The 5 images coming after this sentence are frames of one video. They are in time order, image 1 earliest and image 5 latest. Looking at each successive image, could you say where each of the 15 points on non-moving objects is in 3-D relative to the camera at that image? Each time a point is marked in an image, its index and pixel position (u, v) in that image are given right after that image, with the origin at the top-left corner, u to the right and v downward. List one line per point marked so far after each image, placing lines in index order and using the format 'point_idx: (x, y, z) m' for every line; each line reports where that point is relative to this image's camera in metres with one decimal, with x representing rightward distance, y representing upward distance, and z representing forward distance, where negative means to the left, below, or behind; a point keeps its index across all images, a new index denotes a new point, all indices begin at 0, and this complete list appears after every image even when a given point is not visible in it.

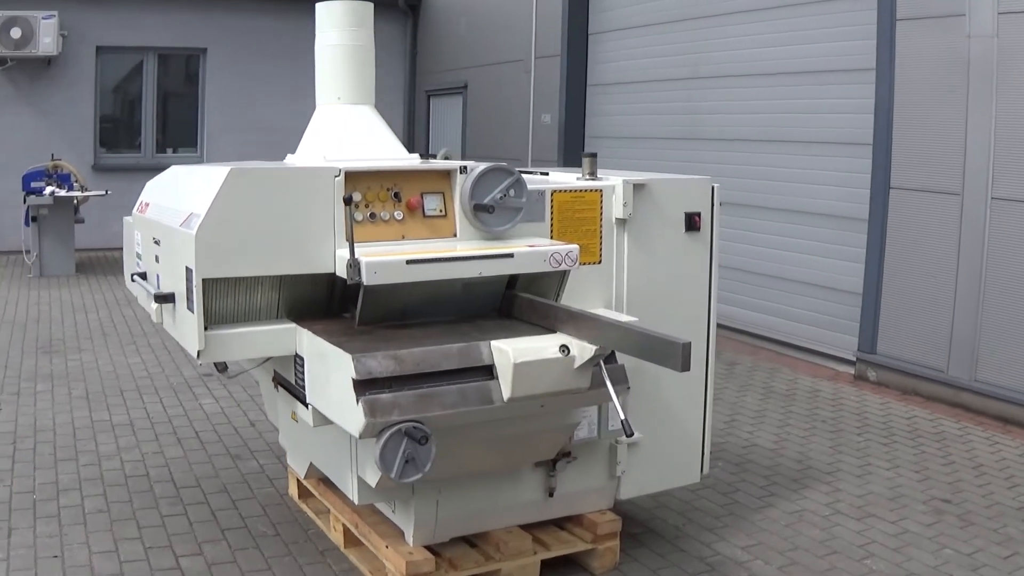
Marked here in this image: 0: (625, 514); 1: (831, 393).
0: (+0.5, -1.1, +4.7) m
1: (+2.3, -0.7, +7.3) m
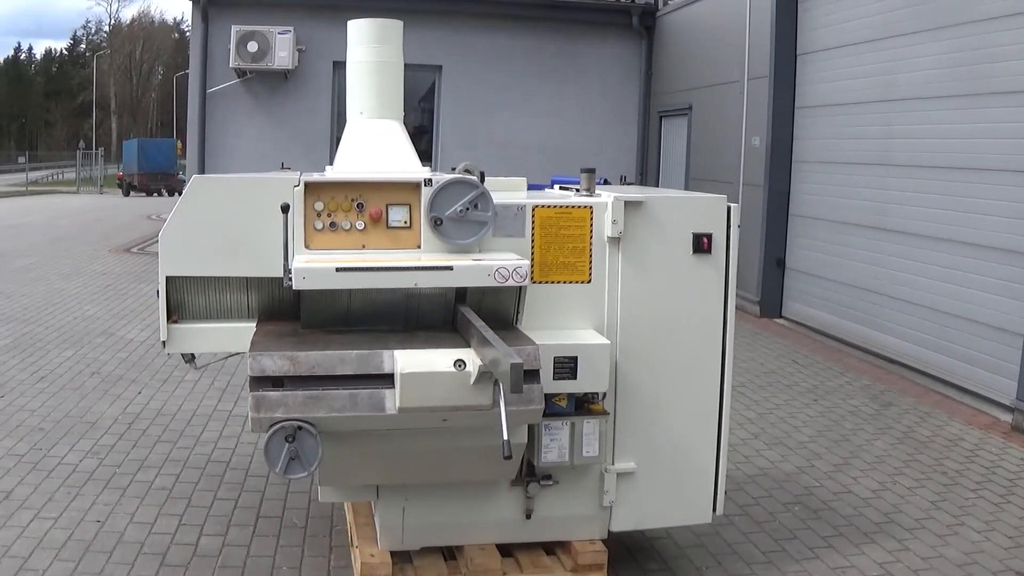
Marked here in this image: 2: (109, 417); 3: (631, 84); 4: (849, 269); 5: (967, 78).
0: (+0.6, -1.2, +4.5) m
1: (+3.1, -1.0, +6.6) m
2: (-2.5, -0.8, +6.1) m
3: (+1.6, +2.8, +13.8) m
4: (+3.2, +0.2, +9.7) m
5: (+3.5, +1.7, +8.0) m
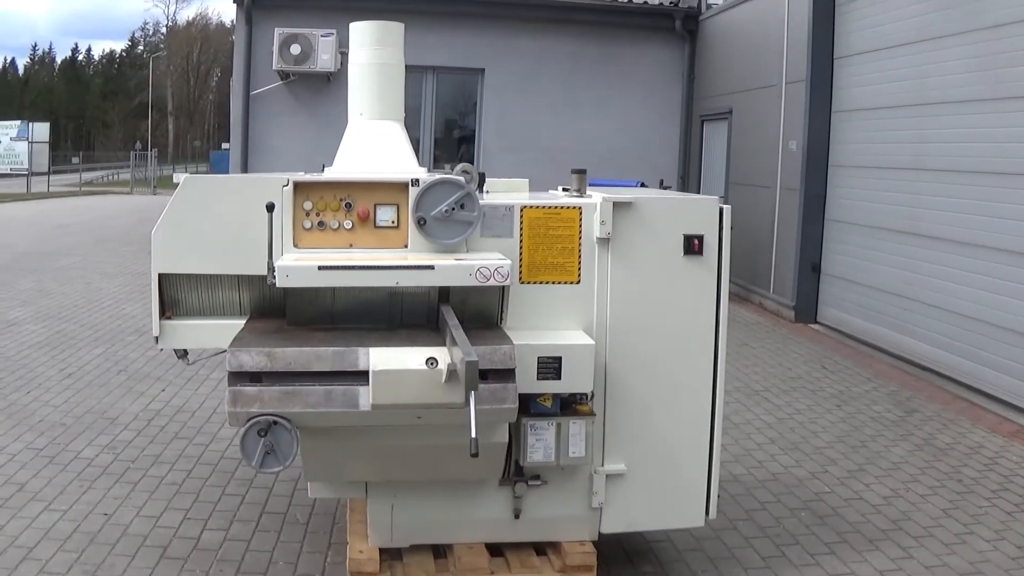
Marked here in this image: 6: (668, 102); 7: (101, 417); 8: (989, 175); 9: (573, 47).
0: (+0.6, -1.2, +4.5) m
1: (+3.2, -1.0, +6.4) m
2: (-2.4, -0.8, +6.3) m
3: (+2.1, +2.7, +13.7) m
4: (+3.5, +0.1, +9.6) m
5: (+3.7, +1.6, +7.9) m
6: (+2.1, +2.5, +13.8) m
7: (-2.5, -0.8, +6.1) m
8: (+3.7, +0.9, +7.9) m
9: (+0.8, +3.2, +13.4) m
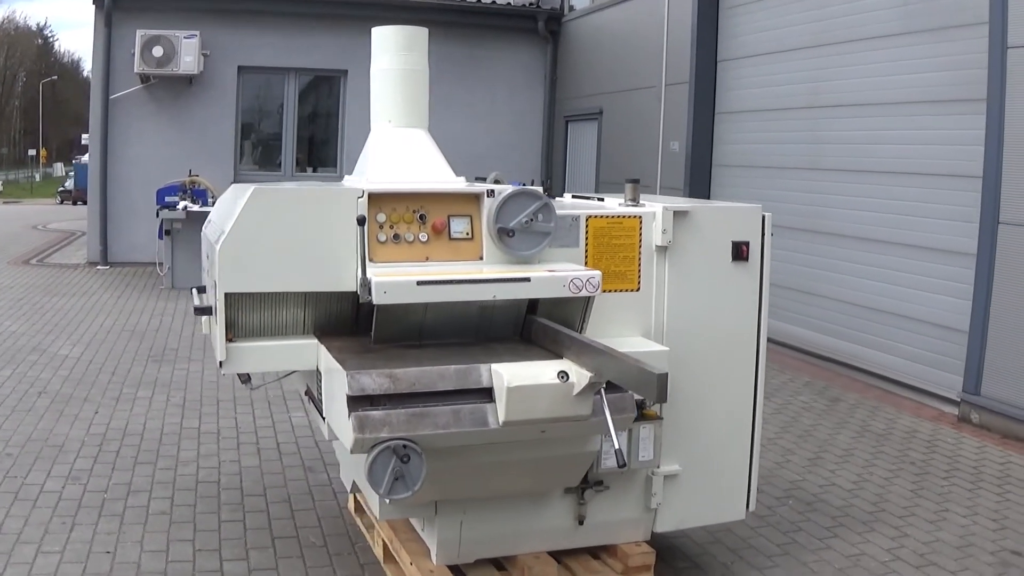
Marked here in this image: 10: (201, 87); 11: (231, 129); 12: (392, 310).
0: (+0.7, -1.2, +4.5) m
1: (+2.9, -1.0, +6.9) m
2: (-2.5, -0.9, +5.8) m
3: (+0.6, +2.7, +13.9) m
4: (+2.7, +0.2, +10.1) m
5: (+3.2, +1.7, +8.4) m
6: (+0.5, +2.6, +14.0) m
7: (-2.6, -0.9, +5.7) m
8: (+3.1, +1.0, +8.5) m
9: (-0.7, +3.2, +13.4) m
10: (-4.1, +2.6, +13.2) m
11: (-3.7, +2.1, +13.4) m
12: (-0.4, -0.1, +3.2) m
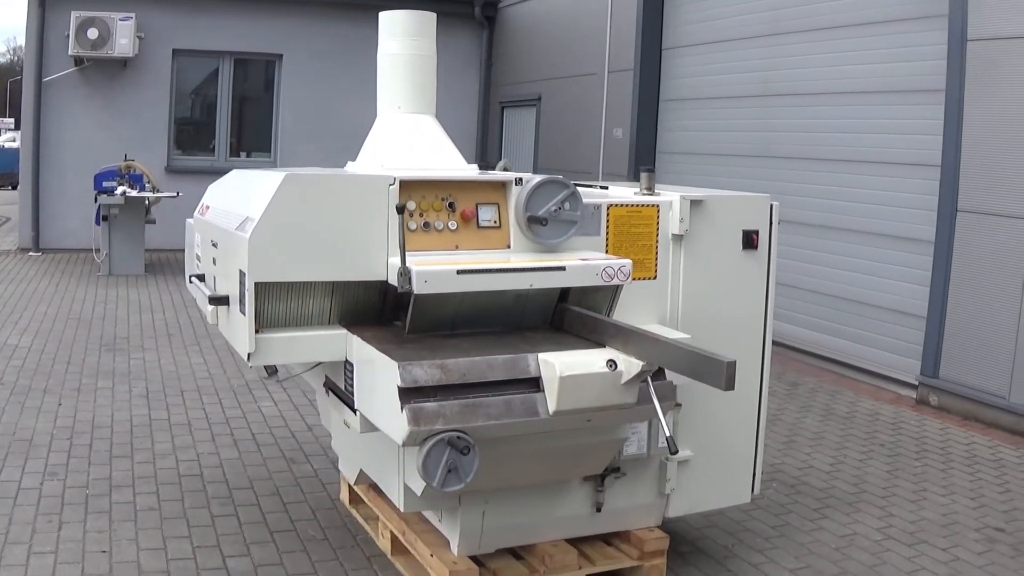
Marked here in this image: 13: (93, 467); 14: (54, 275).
0: (+0.7, -1.1, +4.6) m
1: (+2.7, -0.9, +7.1) m
2: (-2.6, -0.8, +5.6) m
3: (-0.2, +2.9, +13.9) m
4: (+2.3, +0.3, +10.2) m
5: (+2.9, +1.8, +8.6) m
6: (-0.2, +2.7, +13.9) m
7: (-2.7, -0.8, +5.5) m
8: (+2.8, +1.1, +8.7) m
9: (-1.4, +3.3, +13.2) m
10: (-4.8, +2.8, +12.8) m
11: (-4.4, +2.3, +13.0) m
12: (-0.3, 0.0, +3.1) m
13: (-2.1, -0.9, +5.1) m
14: (-5.3, +0.1, +11.7) m
